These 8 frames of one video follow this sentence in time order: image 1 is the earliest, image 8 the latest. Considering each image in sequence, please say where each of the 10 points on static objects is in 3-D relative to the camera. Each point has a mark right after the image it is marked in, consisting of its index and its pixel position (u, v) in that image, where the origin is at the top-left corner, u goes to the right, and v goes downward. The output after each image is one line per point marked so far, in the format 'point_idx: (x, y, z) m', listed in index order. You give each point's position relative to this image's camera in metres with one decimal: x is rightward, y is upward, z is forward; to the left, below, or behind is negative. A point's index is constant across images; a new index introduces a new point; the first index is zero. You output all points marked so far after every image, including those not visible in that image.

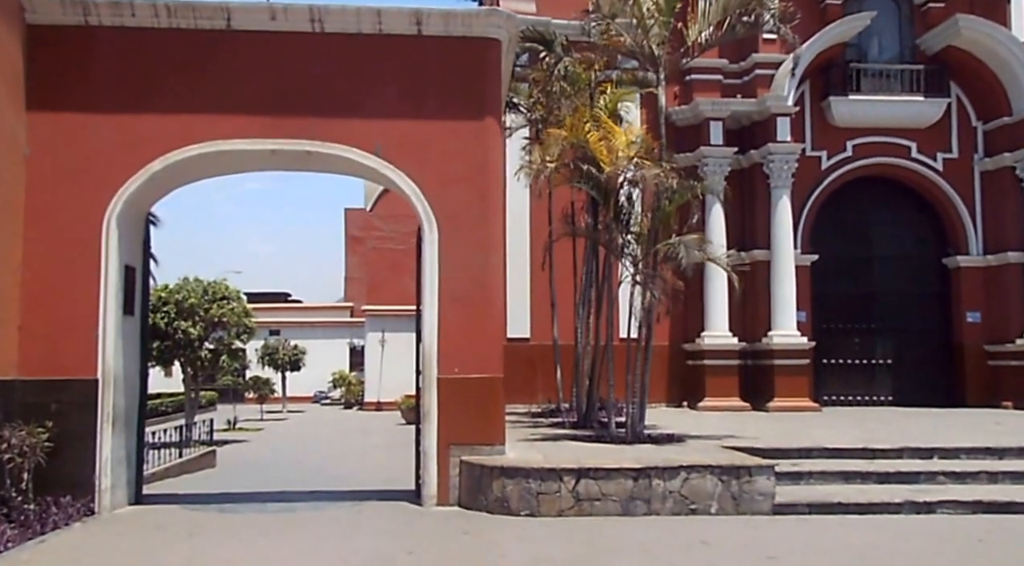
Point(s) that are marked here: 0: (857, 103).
0: (+7.7, +4.1, +16.6) m
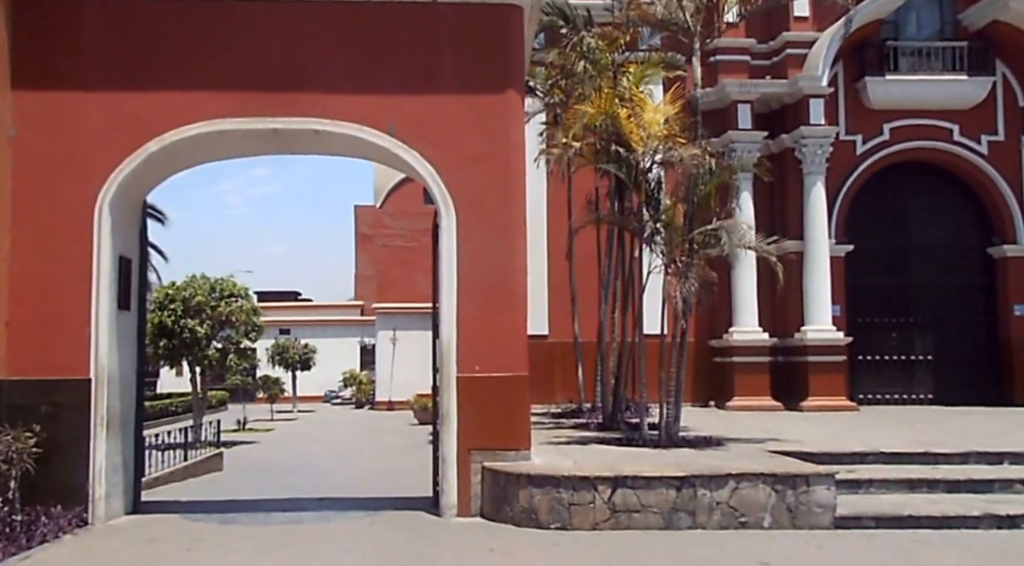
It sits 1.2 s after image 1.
0: (+8.1, +4.3, +15.8) m
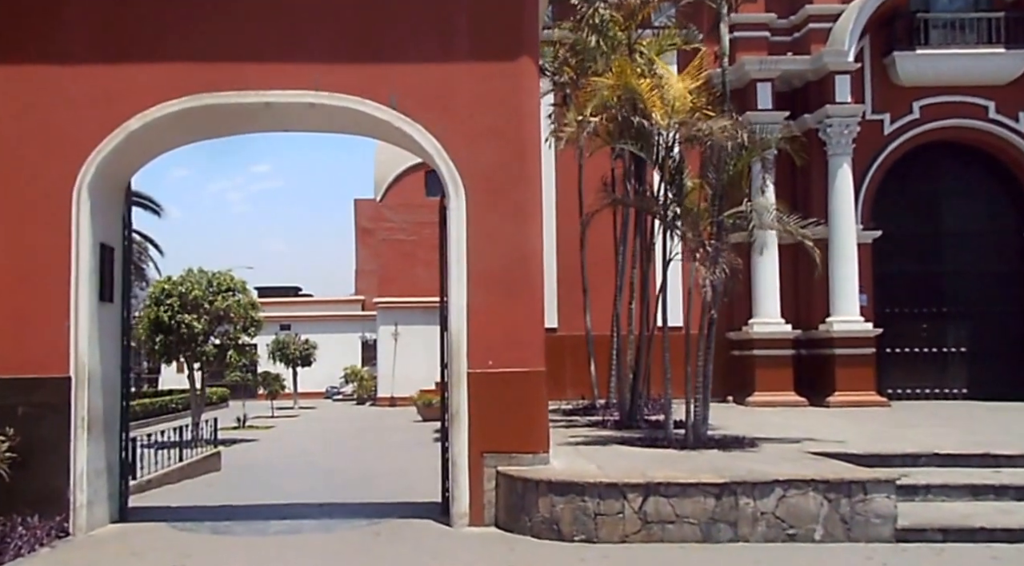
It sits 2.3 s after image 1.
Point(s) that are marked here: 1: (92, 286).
0: (+8.2, +4.5, +15.0) m
1: (-3.6, 0.0, +6.4) m
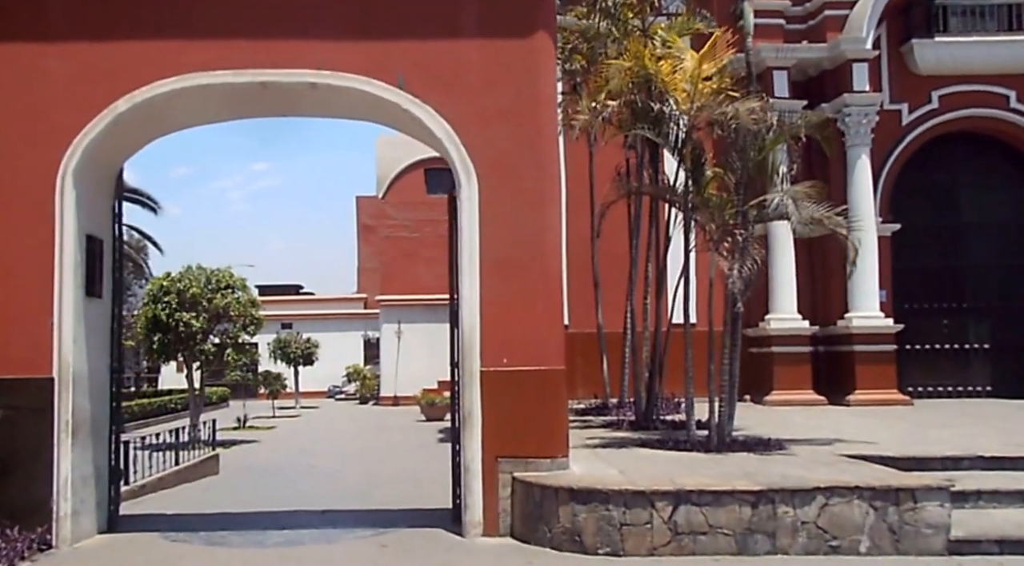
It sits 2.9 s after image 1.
0: (+8.4, +4.6, +14.5) m
1: (-3.5, 0.0, +5.9) m
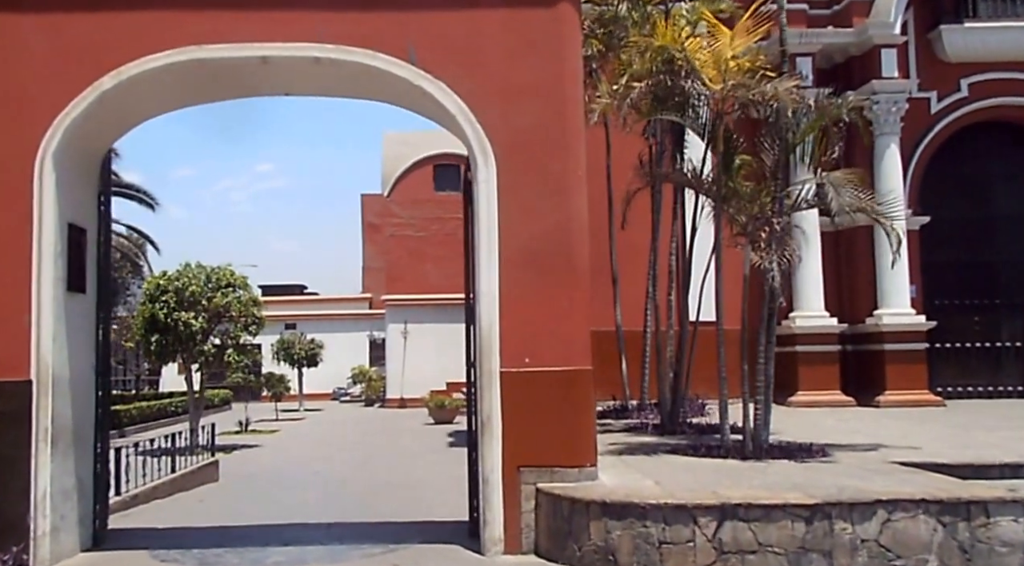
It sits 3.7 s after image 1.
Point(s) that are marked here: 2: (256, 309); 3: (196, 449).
0: (+8.6, +4.7, +14.0) m
1: (-3.3, +0.1, +5.4) m
2: (-5.6, -0.6, +16.6) m
3: (-5.1, -2.7, +12.2) m
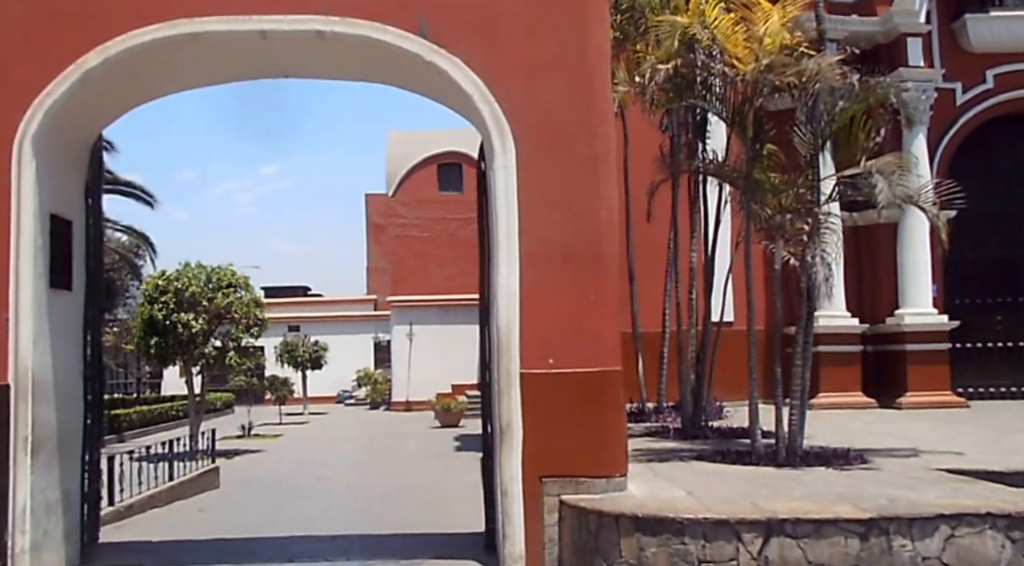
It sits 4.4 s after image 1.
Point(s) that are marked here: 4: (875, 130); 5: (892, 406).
0: (+8.7, +4.7, +13.5) m
1: (-3.1, +0.1, +5.0) m
2: (-5.4, -0.6, +16.1) m
3: (-4.9, -2.7, +11.8) m
4: (+3.4, +1.5, +7.1) m
5: (+6.4, -2.1, +12.7) m
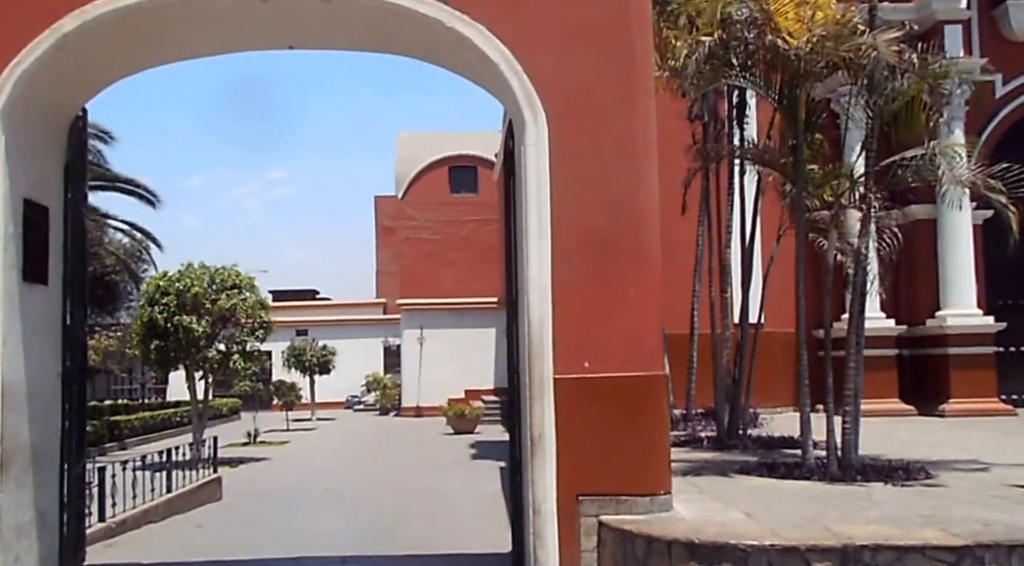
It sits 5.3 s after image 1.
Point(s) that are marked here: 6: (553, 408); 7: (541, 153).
0: (+9.0, +4.7, +12.8) m
1: (-2.9, +0.1, +4.4) m
2: (-5.1, -0.6, +15.6) m
3: (-4.7, -2.7, +11.2) m
4: (+3.6, +1.5, +6.5) m
5: (+6.7, -2.1, +12.0) m
6: (+0.2, -0.8, +4.6) m
7: (+0.2, +0.8, +4.7) m
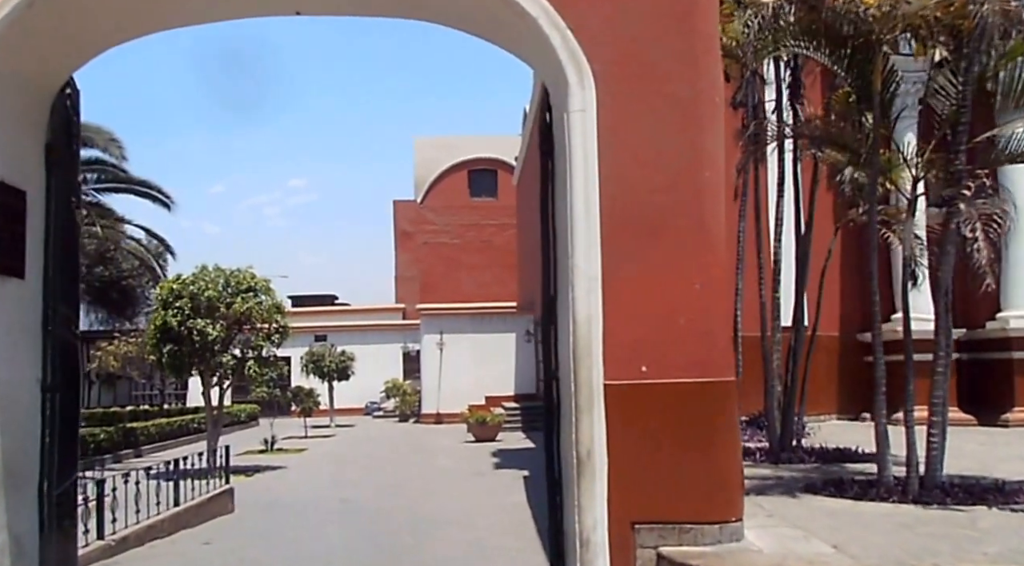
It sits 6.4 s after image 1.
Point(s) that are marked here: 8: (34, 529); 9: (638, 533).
0: (+9.4, +4.7, +12.0) m
1: (-2.7, +0.2, +3.8) m
2: (-4.6, -0.7, +15.0) m
3: (-4.3, -2.7, +10.6) m
4: (+3.9, +1.5, +5.7) m
5: (+7.1, -2.1, +11.2) m
6: (+0.5, -0.7, +3.9) m
7: (+0.4, +0.9, +4.0) m
8: (-2.8, -1.4, +4.4) m
9: (+0.7, -1.3, +3.9) m
